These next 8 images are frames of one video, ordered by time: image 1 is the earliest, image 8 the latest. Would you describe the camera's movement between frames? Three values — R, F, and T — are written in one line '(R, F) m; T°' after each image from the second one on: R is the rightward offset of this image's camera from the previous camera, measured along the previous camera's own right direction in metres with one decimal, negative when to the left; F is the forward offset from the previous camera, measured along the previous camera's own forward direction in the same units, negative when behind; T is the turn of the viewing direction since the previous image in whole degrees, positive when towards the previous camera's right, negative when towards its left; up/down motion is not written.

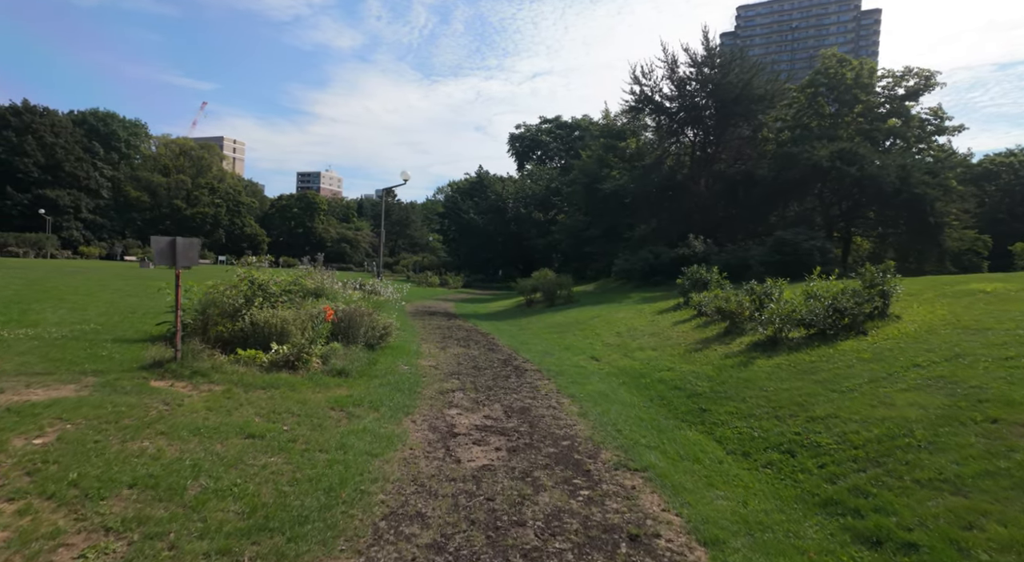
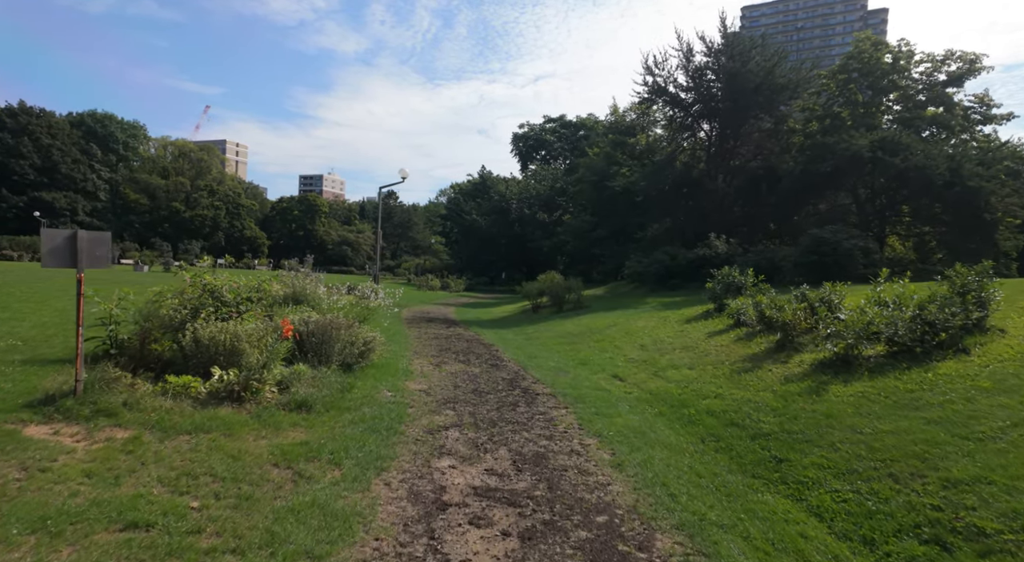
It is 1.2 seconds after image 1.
(-0.1, +1.9) m; 0°
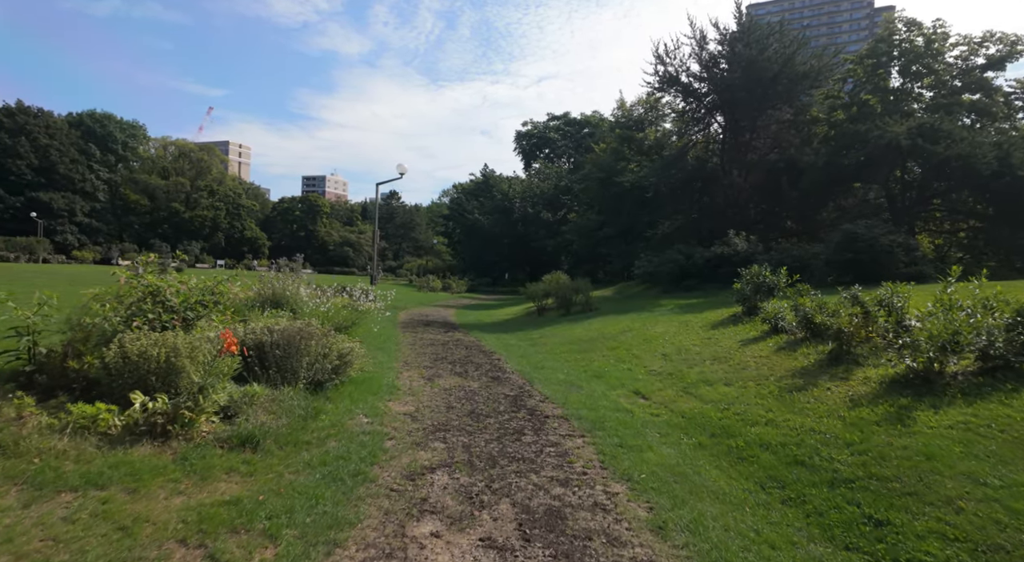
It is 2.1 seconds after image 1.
(0.0, +1.5) m; 0°
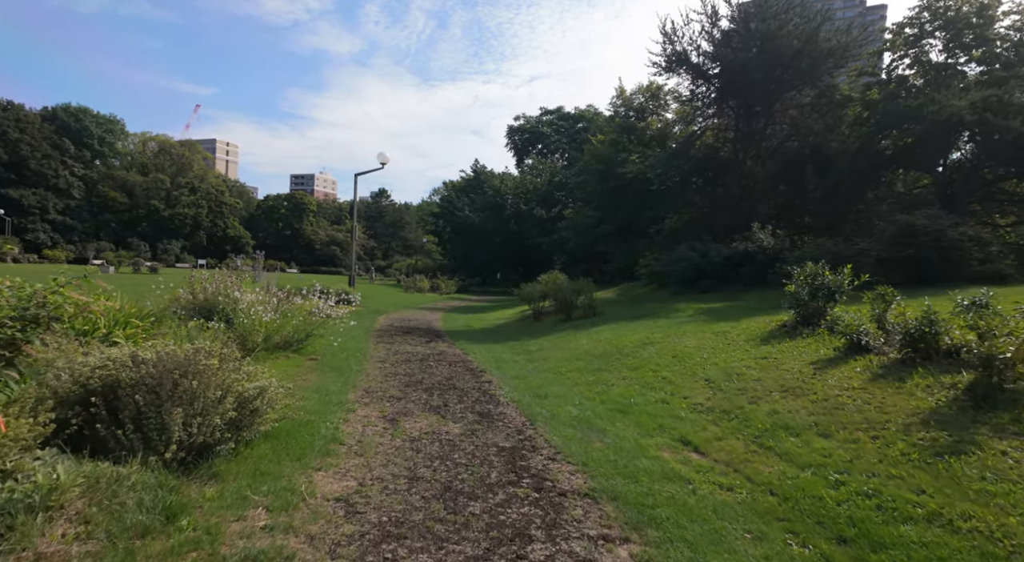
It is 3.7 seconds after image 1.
(0.0, +2.6) m; +1°
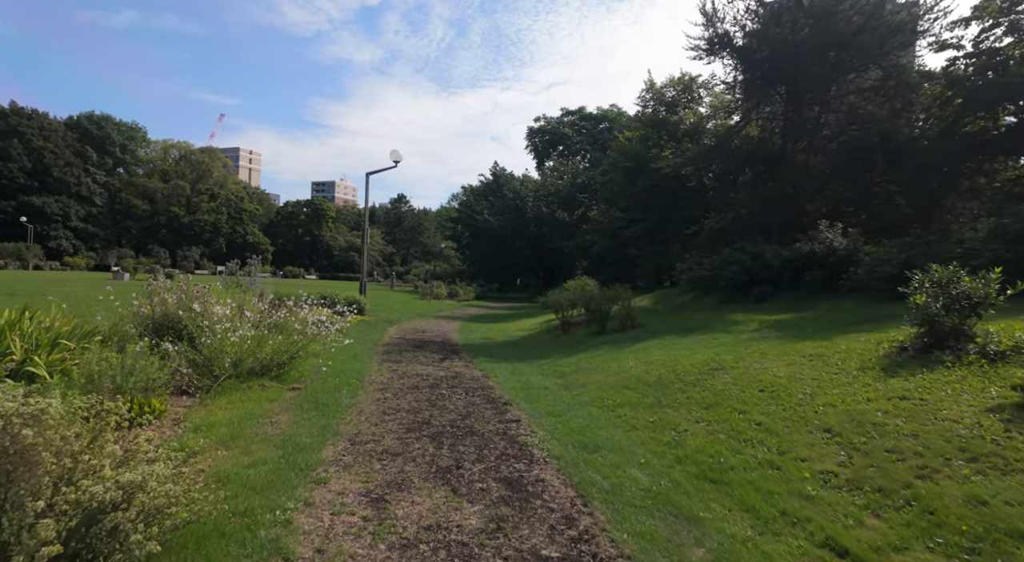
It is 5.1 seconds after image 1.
(-0.2, +2.2) m; -2°
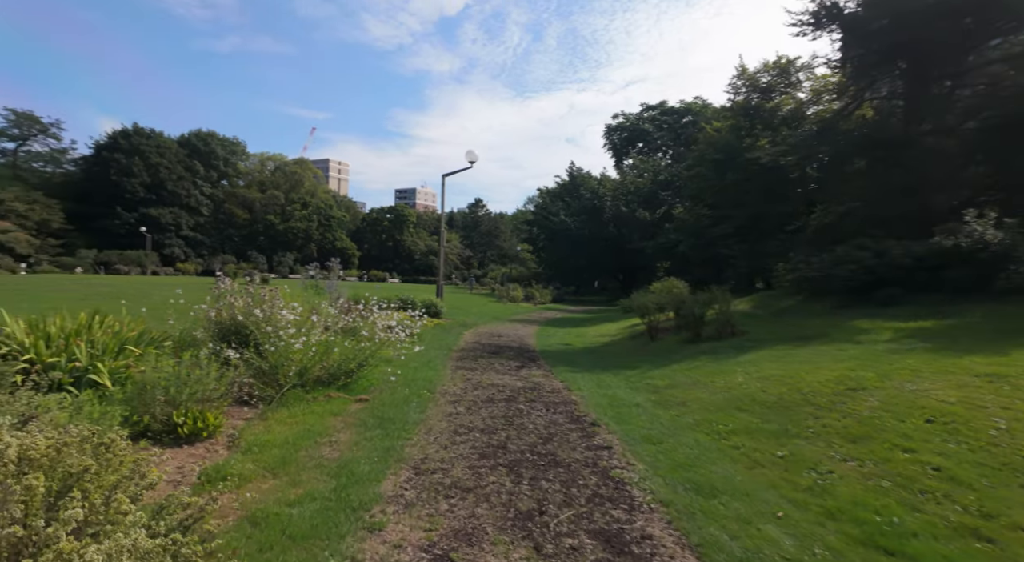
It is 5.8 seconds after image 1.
(-0.1, +1.1) m; -8°
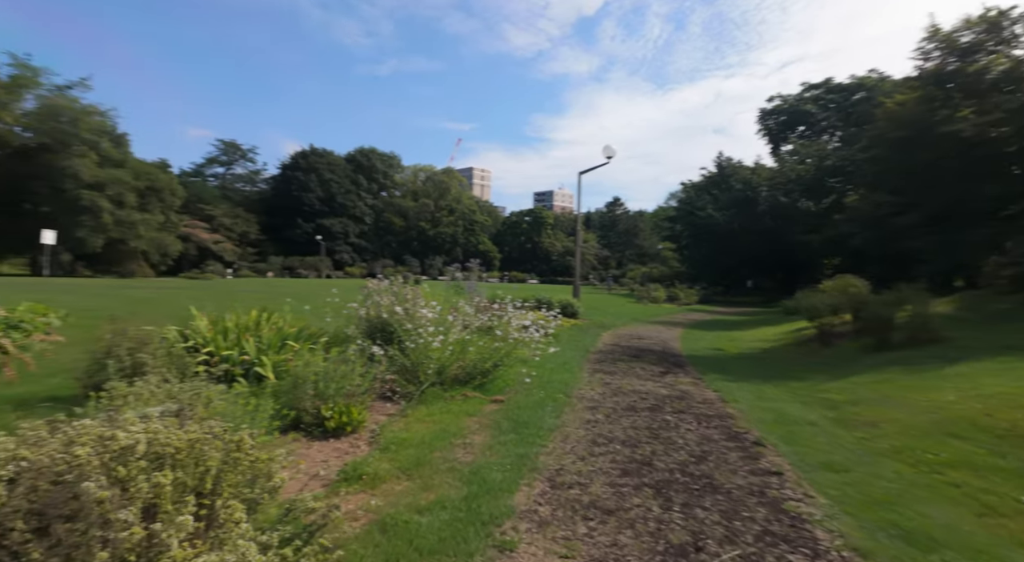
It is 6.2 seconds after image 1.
(0.0, +0.5) m; -14°
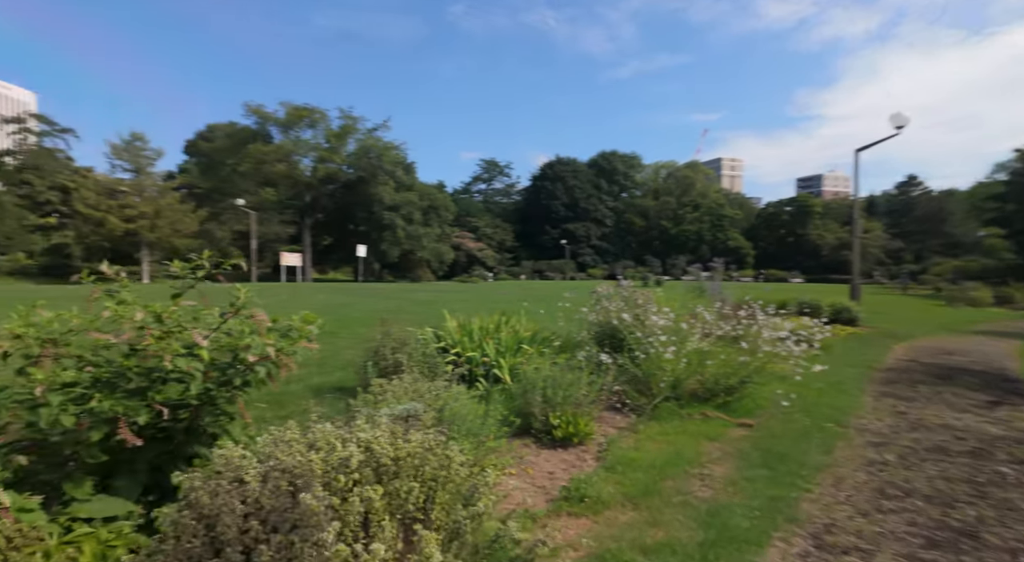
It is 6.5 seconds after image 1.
(+0.1, +0.5) m; -25°
